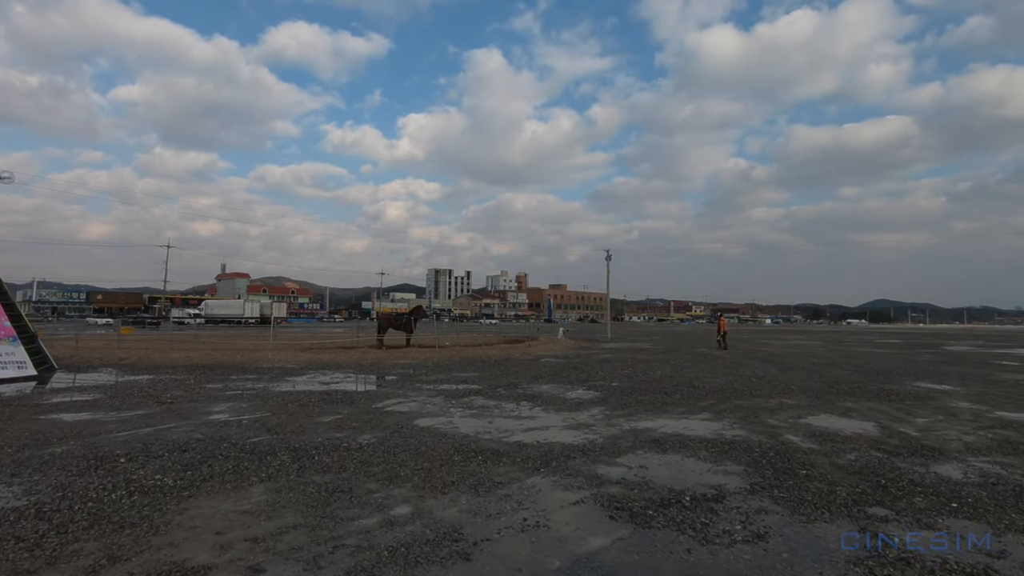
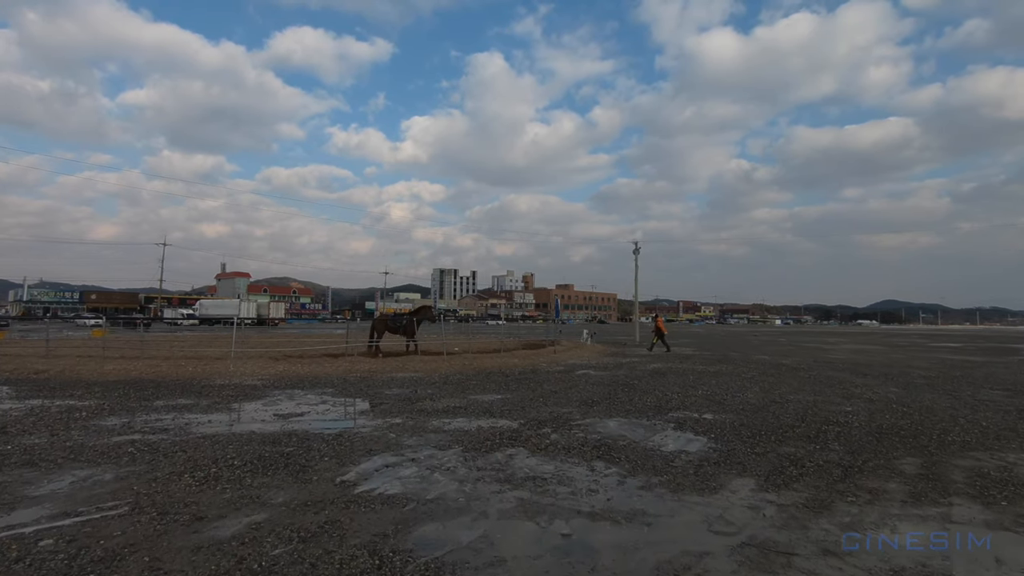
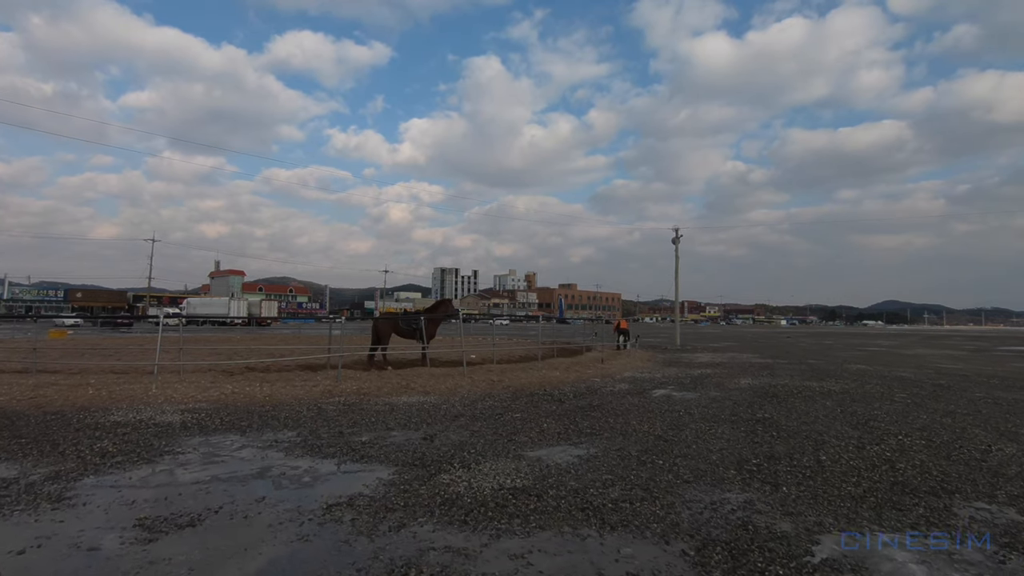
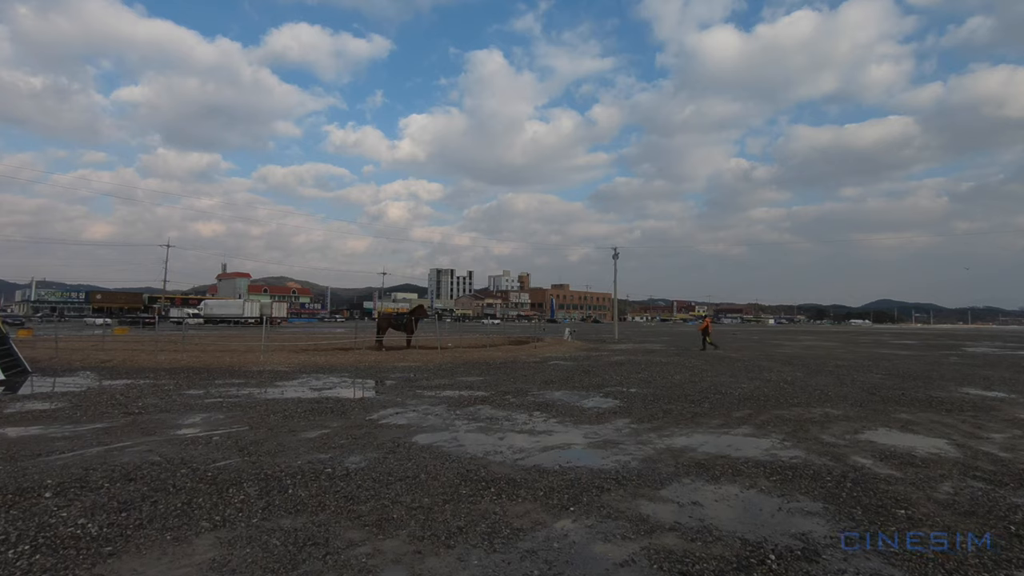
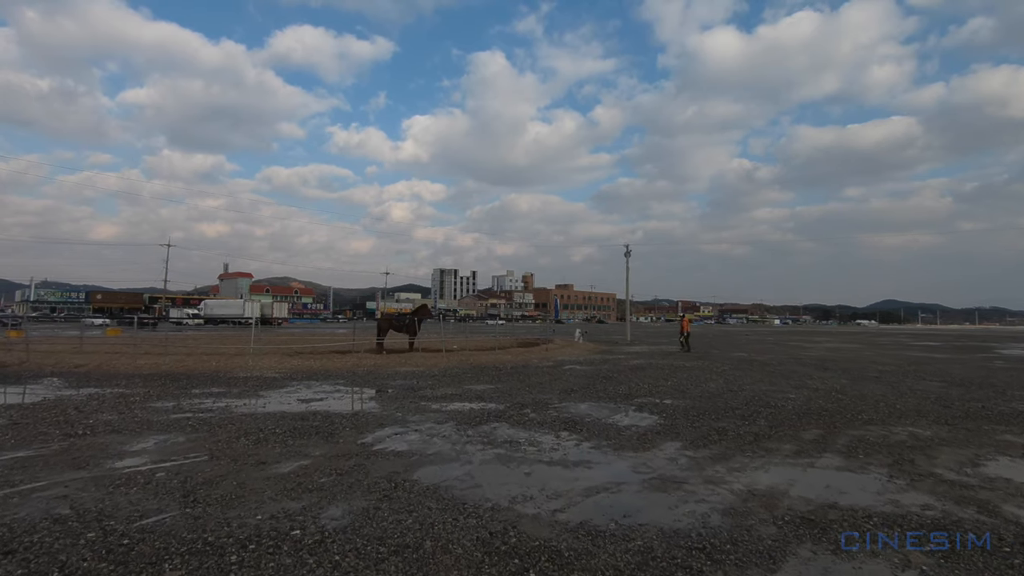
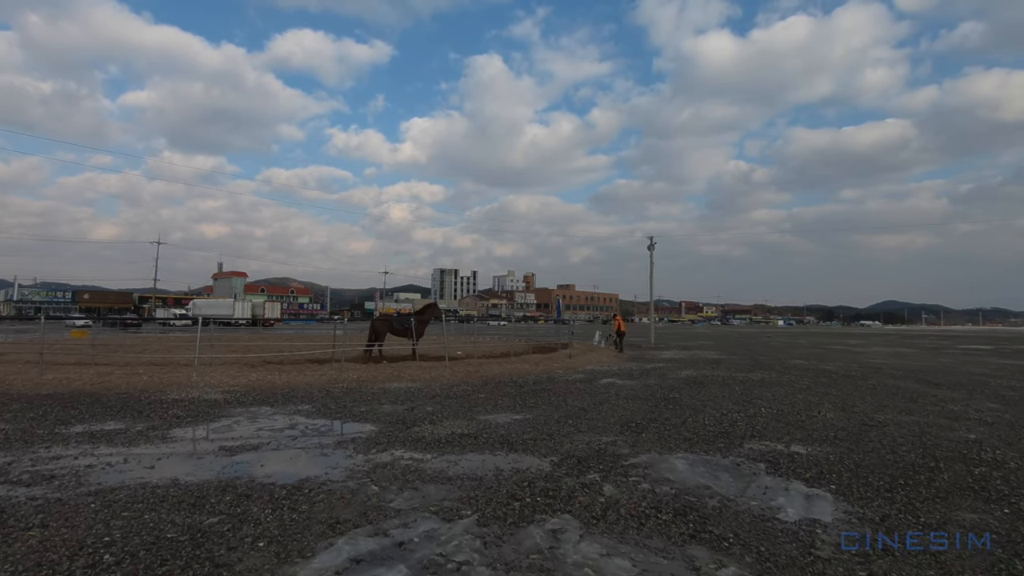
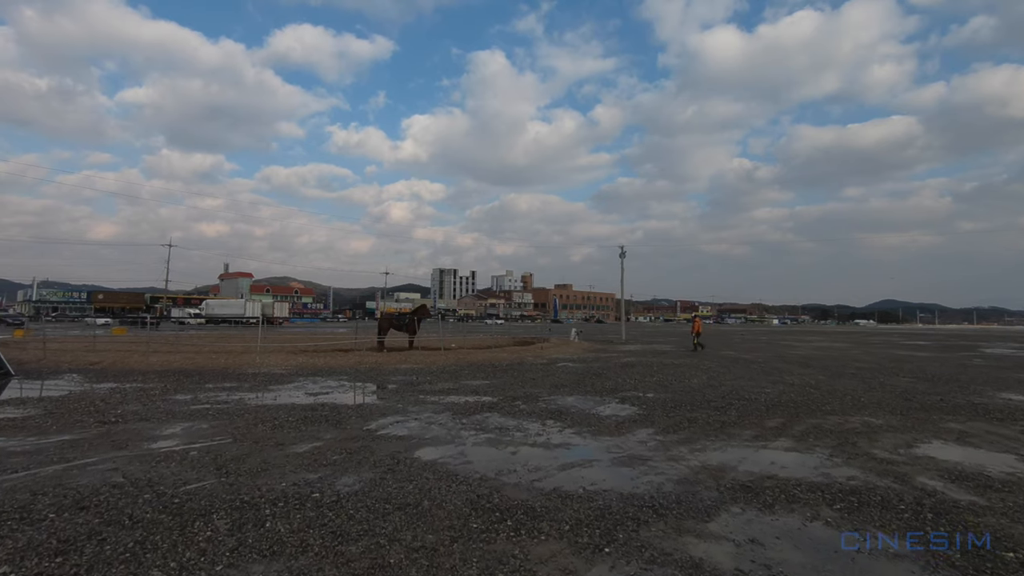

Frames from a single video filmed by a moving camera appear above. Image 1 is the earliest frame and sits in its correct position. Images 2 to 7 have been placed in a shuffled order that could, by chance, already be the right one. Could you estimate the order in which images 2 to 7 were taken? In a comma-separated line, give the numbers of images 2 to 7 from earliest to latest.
4, 7, 5, 2, 6, 3
